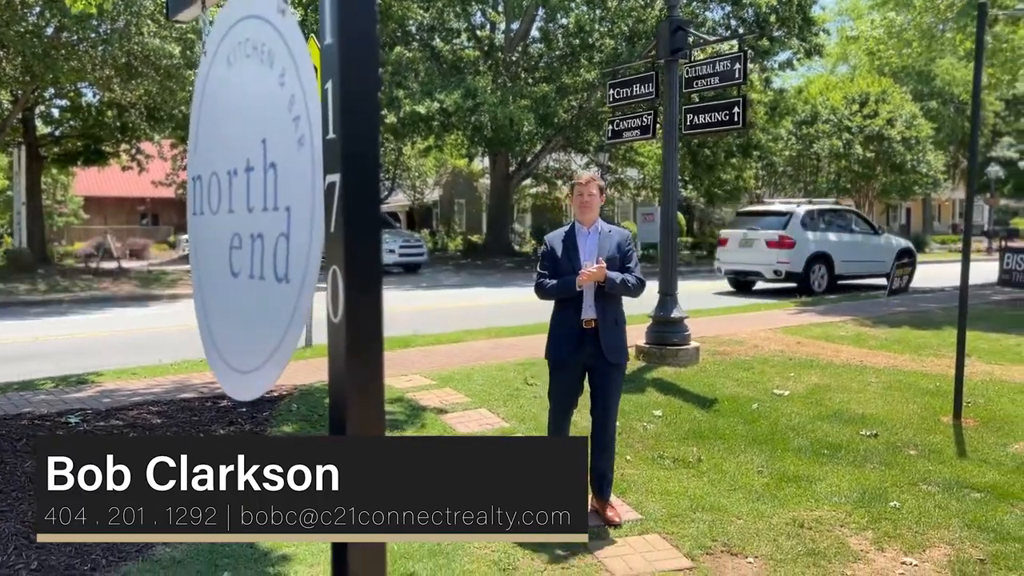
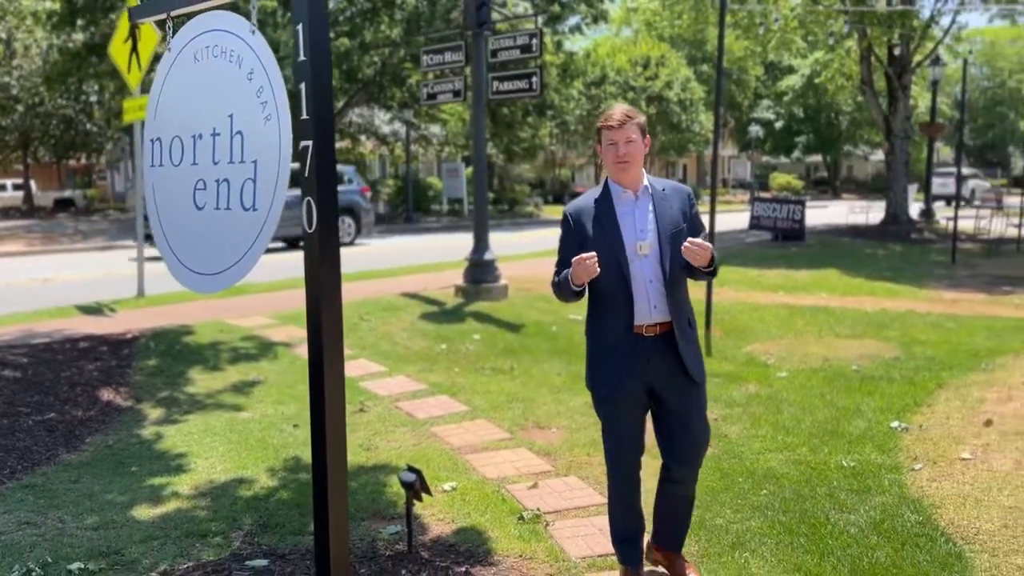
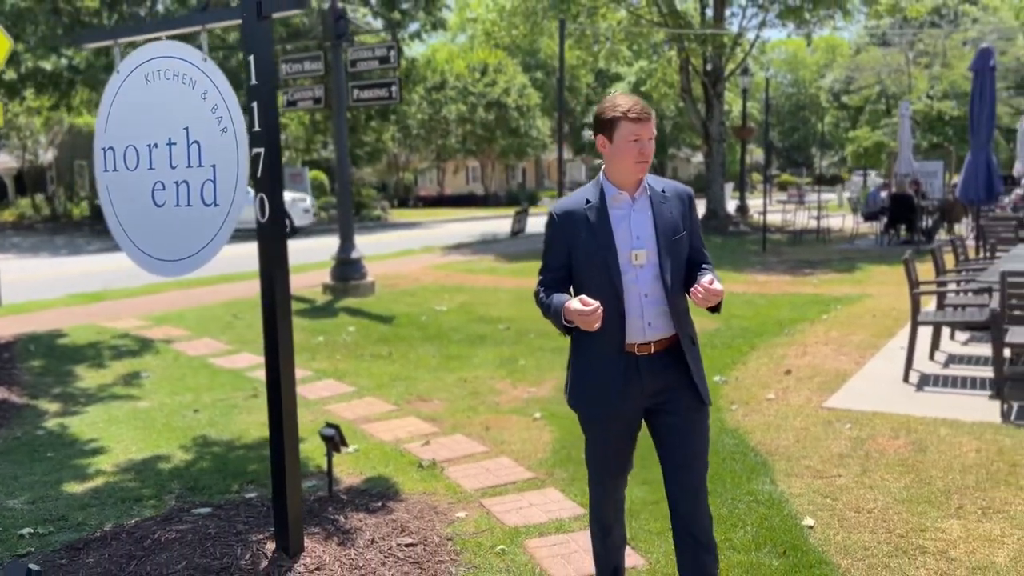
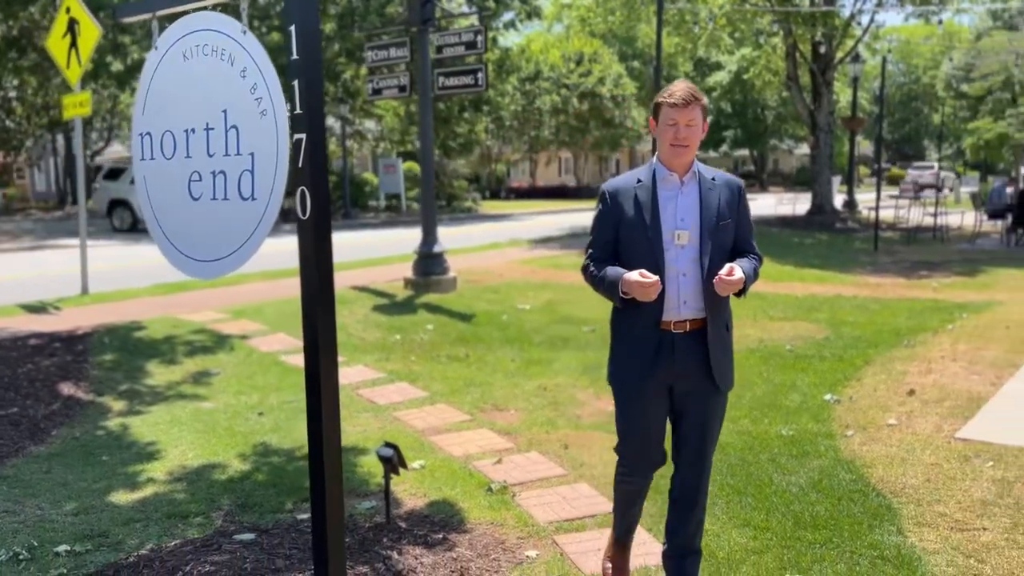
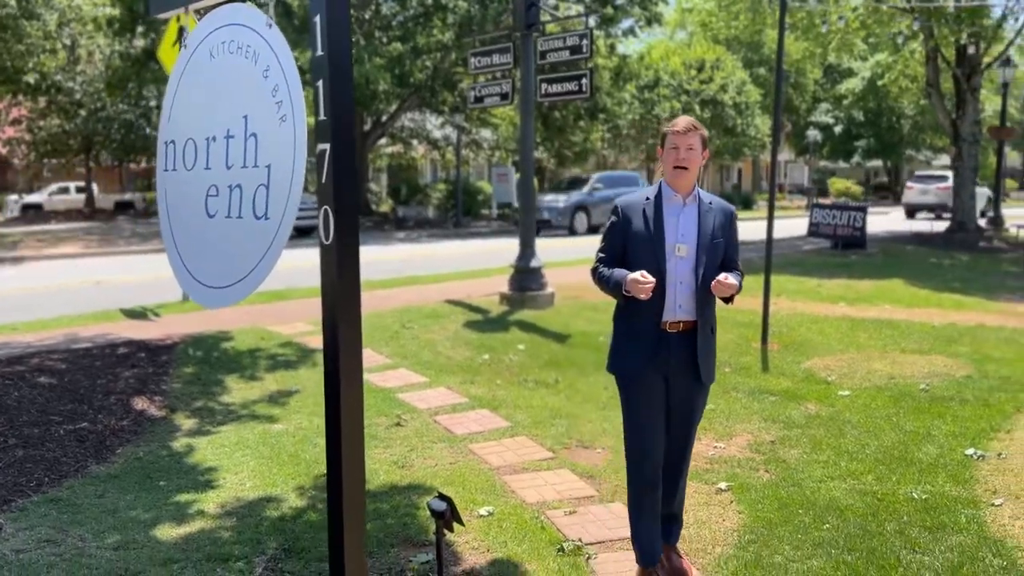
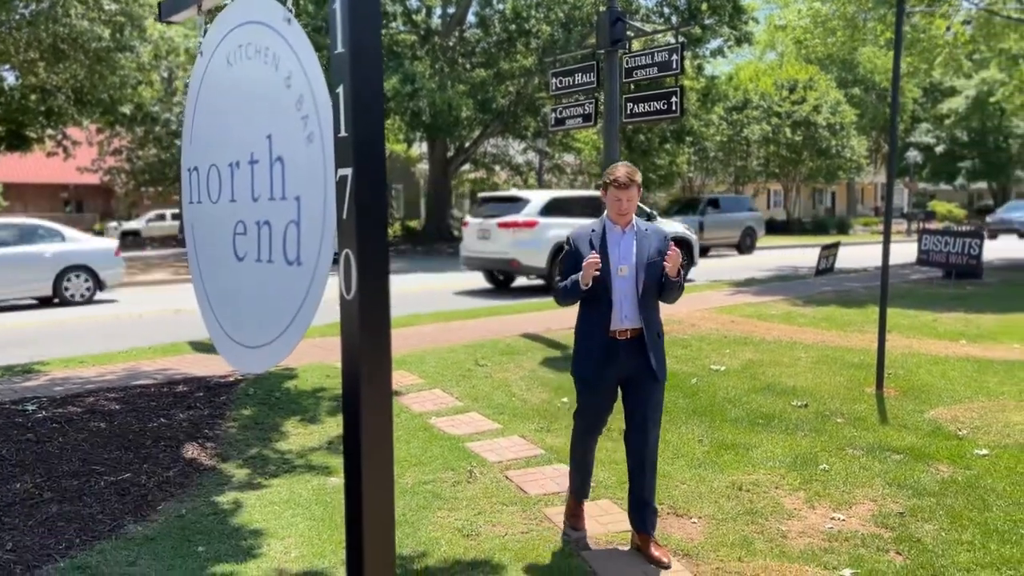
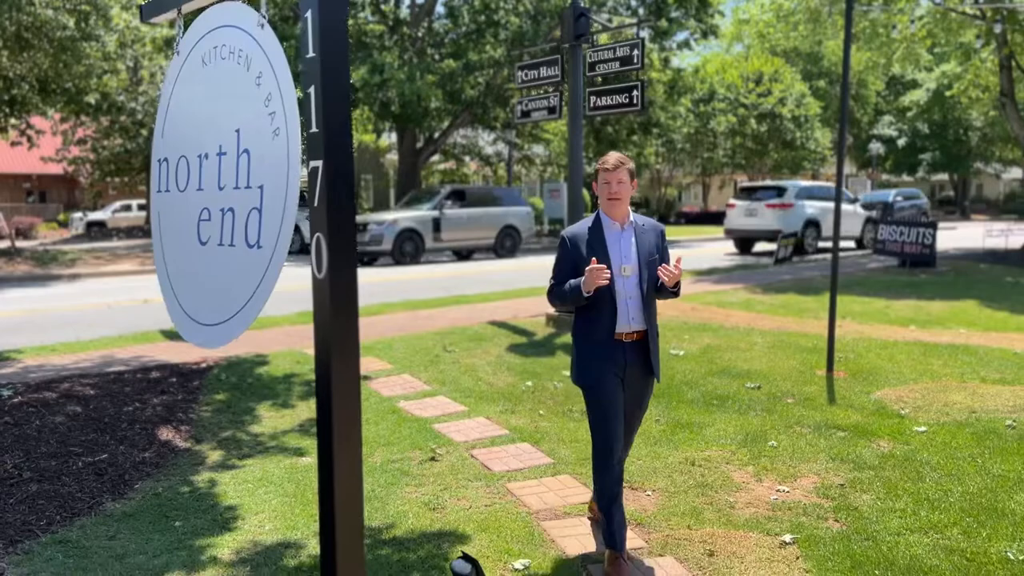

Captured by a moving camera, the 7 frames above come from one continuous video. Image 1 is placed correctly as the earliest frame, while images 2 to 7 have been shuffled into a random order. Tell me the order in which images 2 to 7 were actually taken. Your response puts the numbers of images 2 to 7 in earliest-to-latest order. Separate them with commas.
6, 7, 5, 2, 4, 3
